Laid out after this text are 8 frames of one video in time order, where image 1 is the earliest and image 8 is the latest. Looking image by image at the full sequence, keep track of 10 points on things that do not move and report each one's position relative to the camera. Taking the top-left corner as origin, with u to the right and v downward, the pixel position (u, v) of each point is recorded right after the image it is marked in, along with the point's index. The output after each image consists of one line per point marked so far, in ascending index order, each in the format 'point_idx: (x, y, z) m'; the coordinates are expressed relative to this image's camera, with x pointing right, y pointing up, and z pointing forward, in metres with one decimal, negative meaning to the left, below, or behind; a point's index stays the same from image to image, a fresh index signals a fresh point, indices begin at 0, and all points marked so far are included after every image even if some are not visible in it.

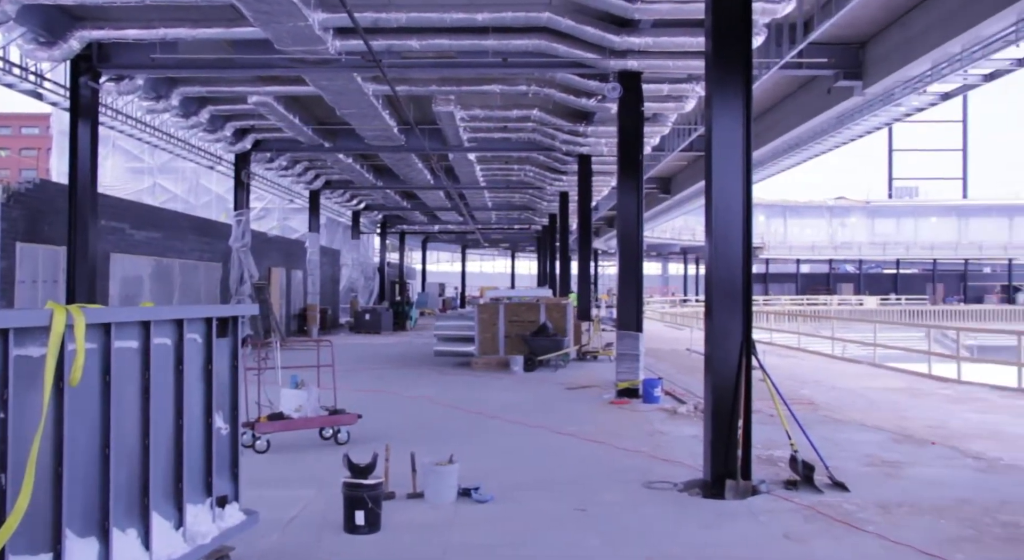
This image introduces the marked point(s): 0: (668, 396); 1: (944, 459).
0: (+2.2, -1.8, +11.6) m
1: (+4.7, -1.9, +8.3) m
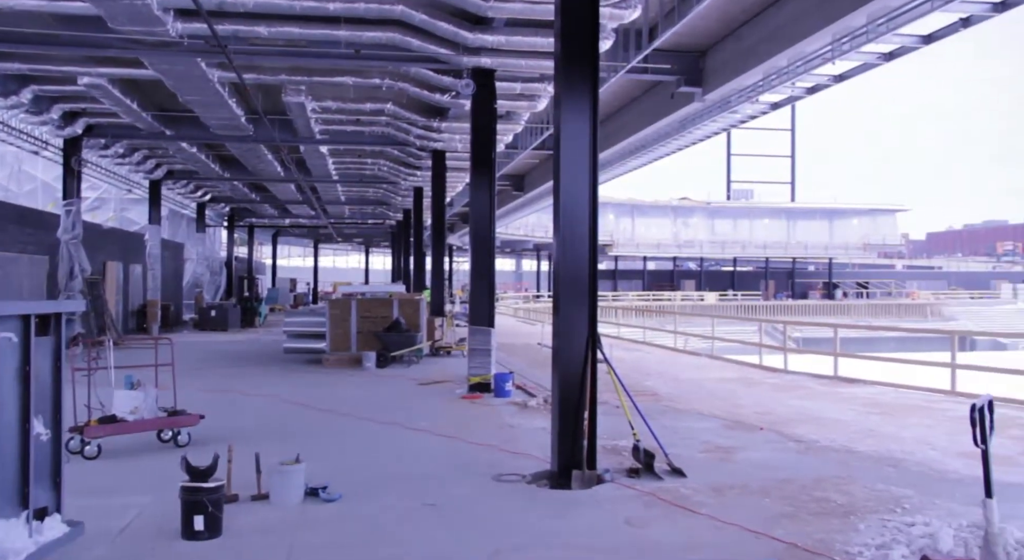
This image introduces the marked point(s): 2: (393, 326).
0: (0.0, -1.7, +11.8) m
1: (+3.0, -1.9, +8.9) m
2: (-2.7, -1.0, +16.7) m
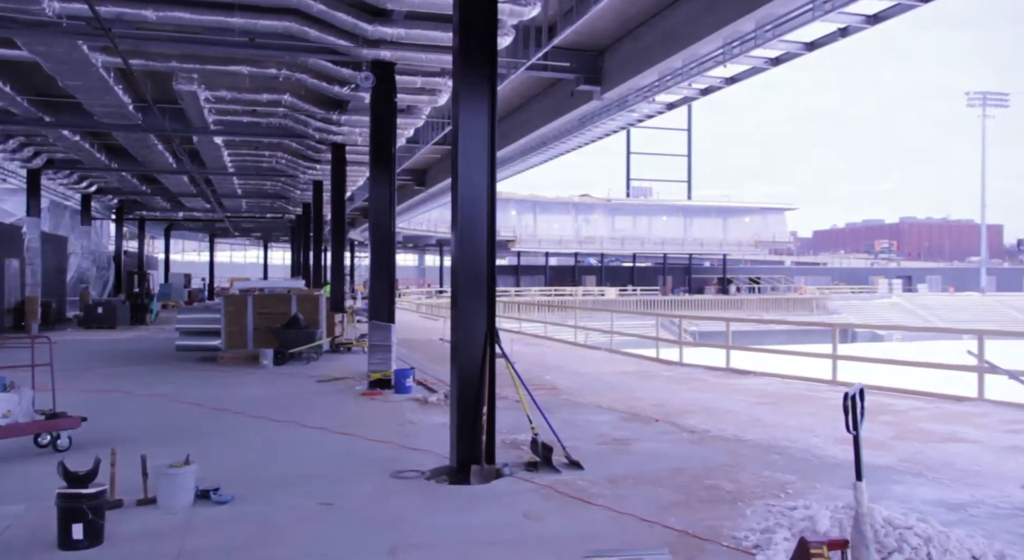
0: (-1.4, -1.6, +11.7) m
1: (+1.8, -1.9, +9.2) m
2: (-4.7, -0.9, +16.4) m
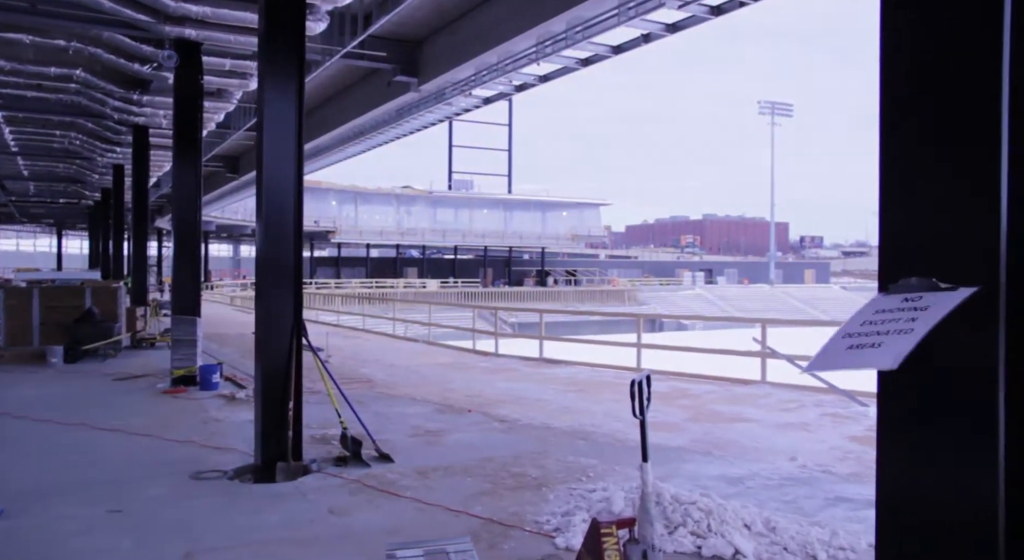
0: (-4.1, -1.5, +11.2) m
1: (-0.4, -1.8, +9.3) m
2: (-8.2, -0.7, +15.1) m
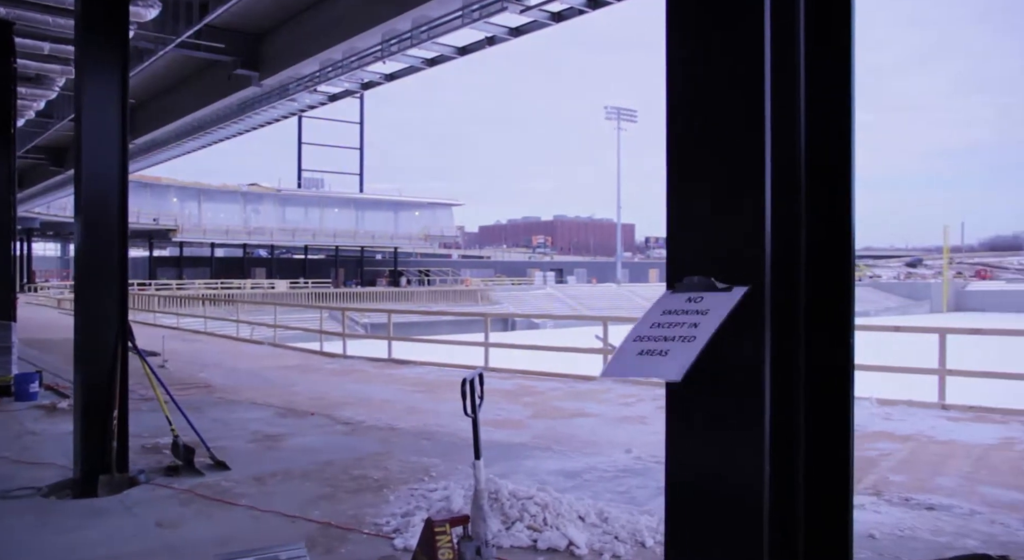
0: (-6.2, -1.5, +10.4) m
1: (-2.3, -1.8, +9.1) m
2: (-10.8, -0.8, +13.7) m
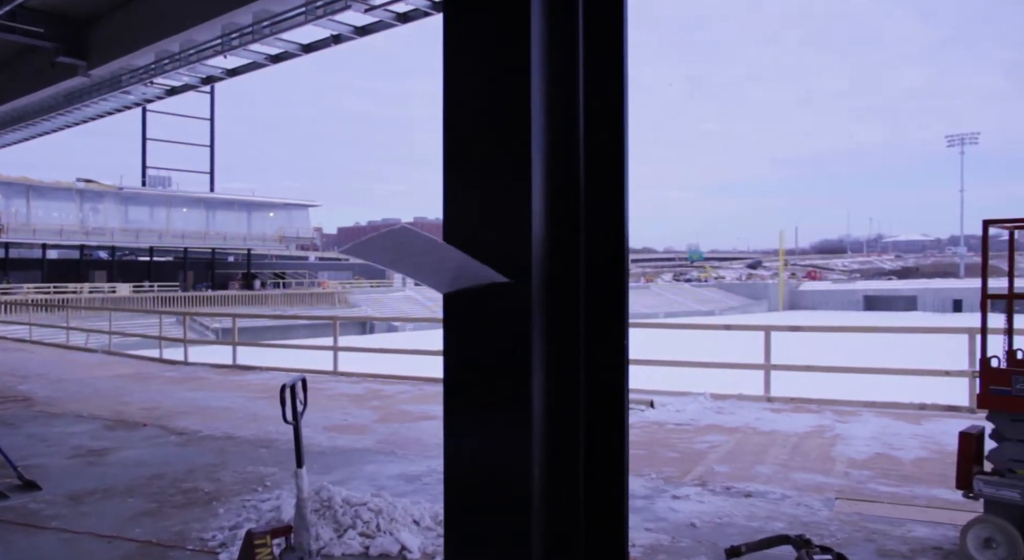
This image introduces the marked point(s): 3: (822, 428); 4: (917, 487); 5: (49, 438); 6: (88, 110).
0: (-8.1, -1.6, +9.5) m
1: (-4.1, -1.8, +8.7) m
2: (-13.1, -0.9, +12.2) m
3: (+3.5, -1.7, +8.6) m
4: (+3.8, -1.9, +7.1) m
5: (-5.1, -1.7, +8.5) m
6: (-6.4, +2.6, +12.1) m
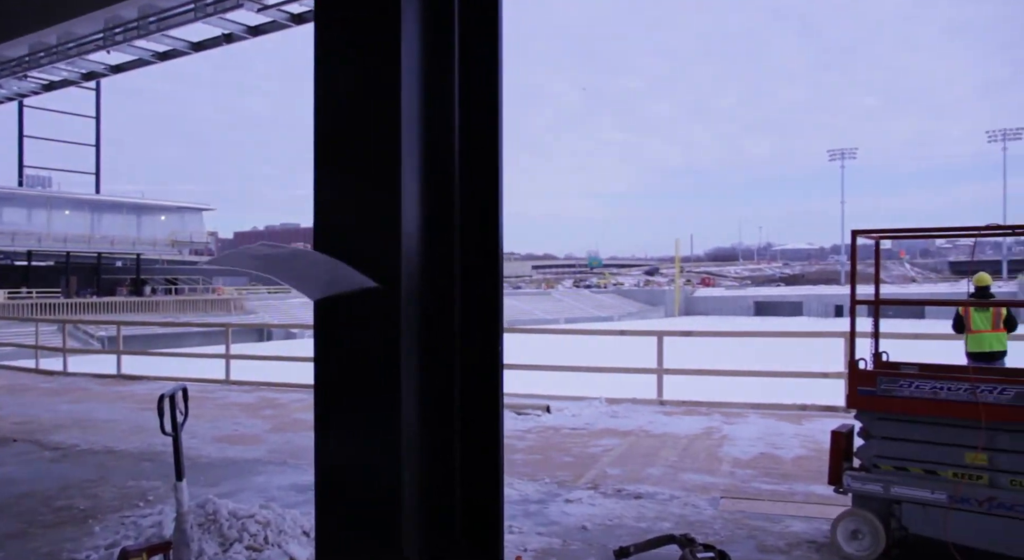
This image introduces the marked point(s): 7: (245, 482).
0: (-9.3, -1.6, +8.5) m
1: (-5.2, -1.9, +8.2) m
2: (-14.6, -0.9, +10.7) m
3: (+2.3, -1.7, +8.9) m
4: (+2.8, -2.0, +7.4) m
5: (-6.2, -1.8, +7.9) m
6: (-7.9, +2.5, +11.4) m
7: (-2.7, -2.1, +7.8) m
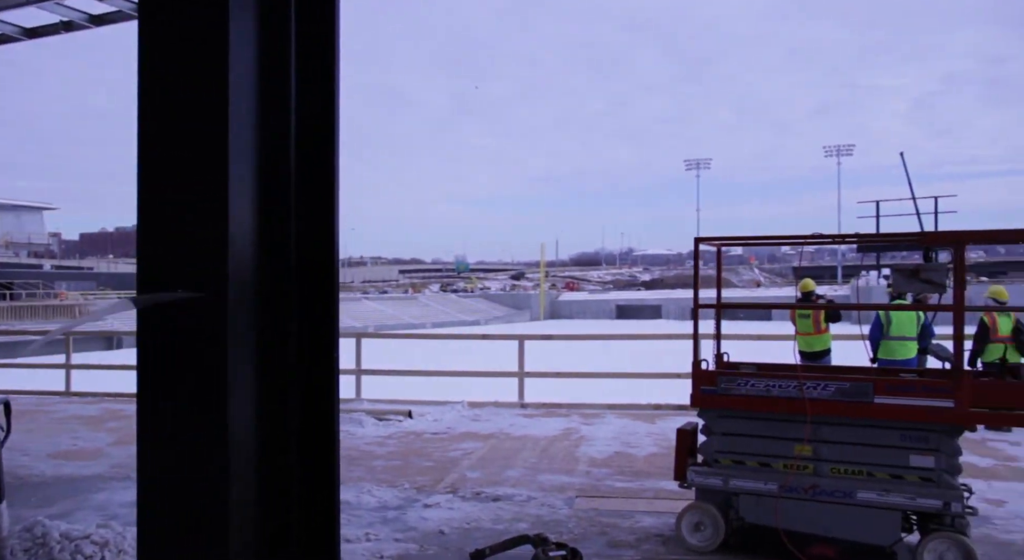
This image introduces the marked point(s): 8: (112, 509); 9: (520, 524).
0: (-10.7, -1.7, +7.1) m
1: (-6.6, -1.9, +7.3) m
2: (-16.2, -1.0, +8.4) m
3: (+0.7, -1.8, +9.1) m
4: (+1.4, -2.0, +7.7) m
5: (-7.6, -1.8, +6.9) m
6: (-9.8, +2.4, +10.1) m
7: (-4.1, -2.1, +7.3) m
8: (-3.8, -2.2, +7.2) m
9: (+0.1, -2.2, +6.9) m
